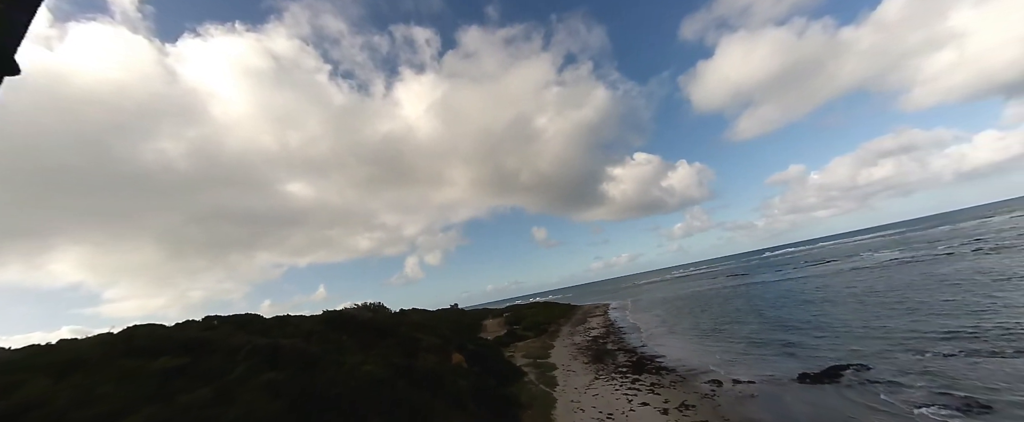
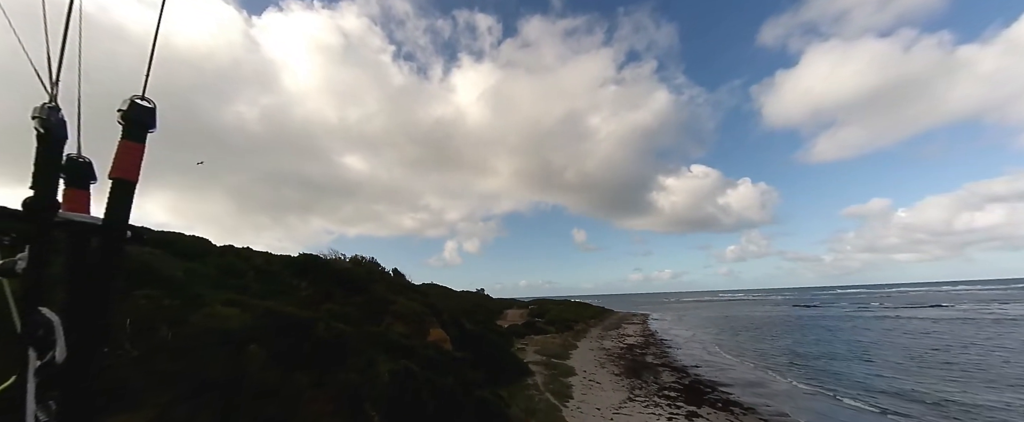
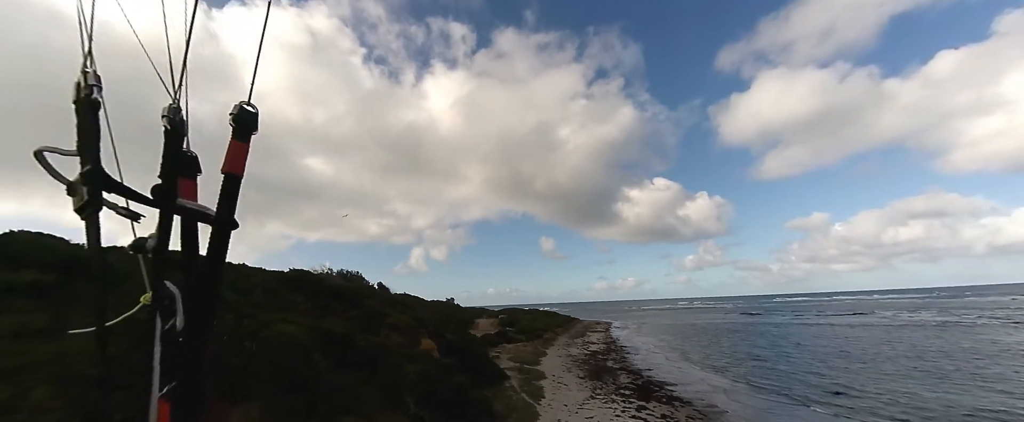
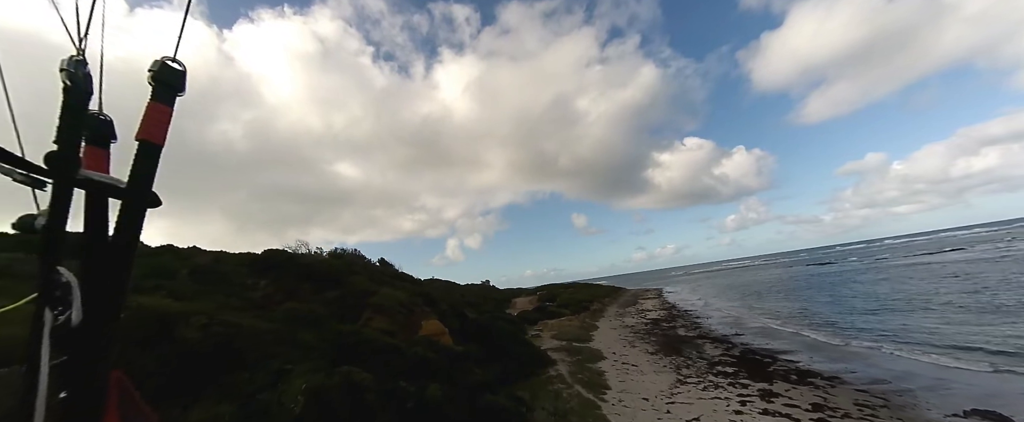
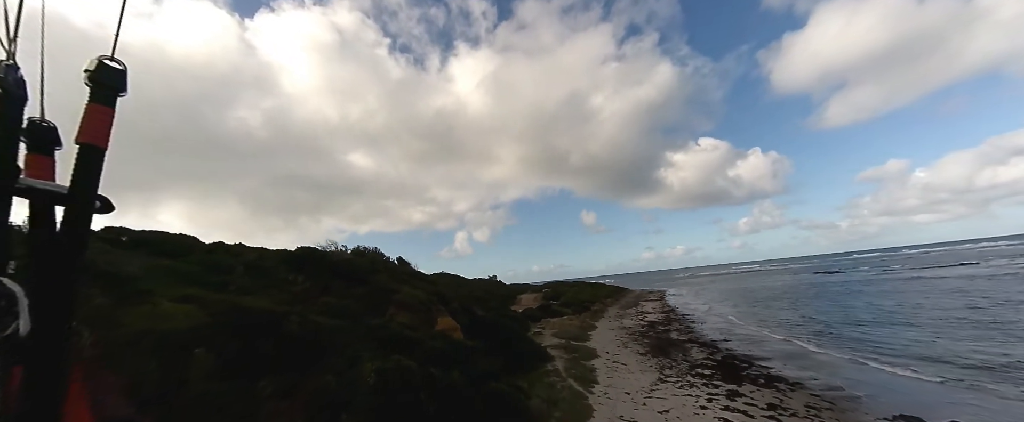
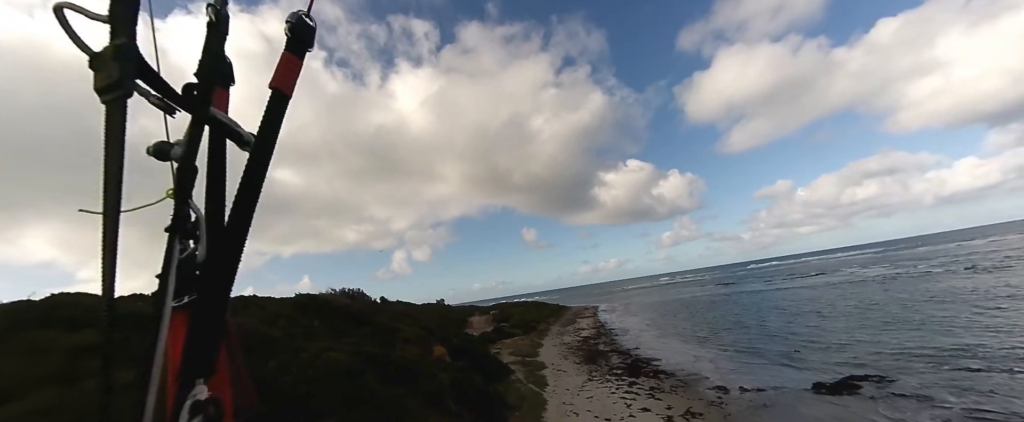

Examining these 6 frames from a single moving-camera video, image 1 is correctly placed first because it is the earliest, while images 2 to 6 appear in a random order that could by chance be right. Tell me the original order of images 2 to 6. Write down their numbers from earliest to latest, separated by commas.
6, 3, 2, 5, 4
